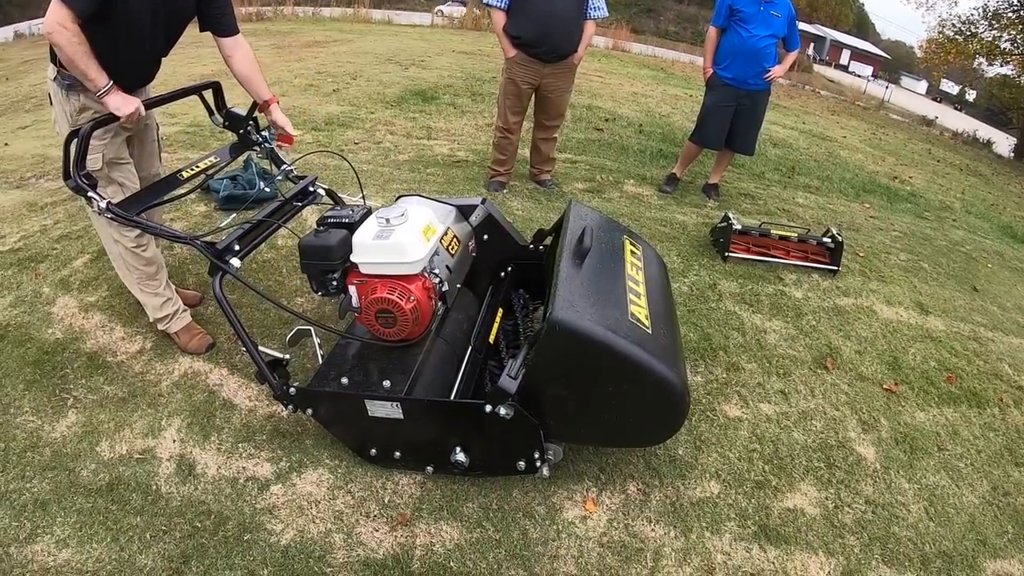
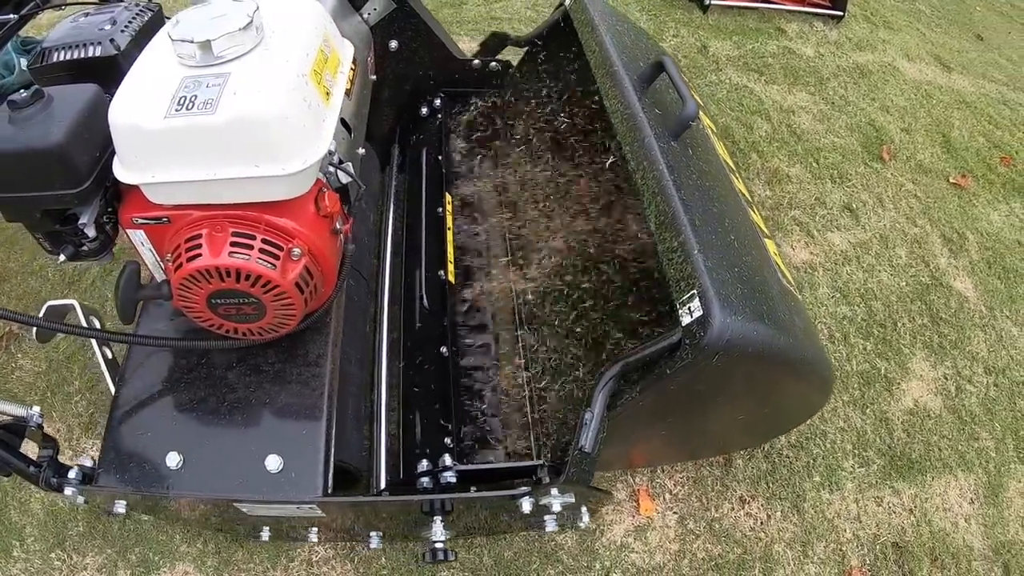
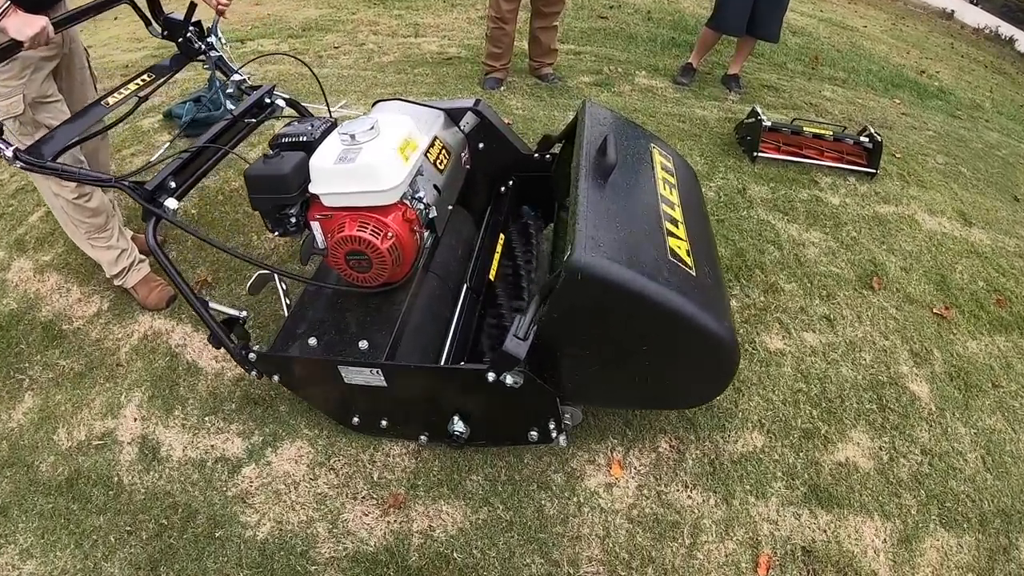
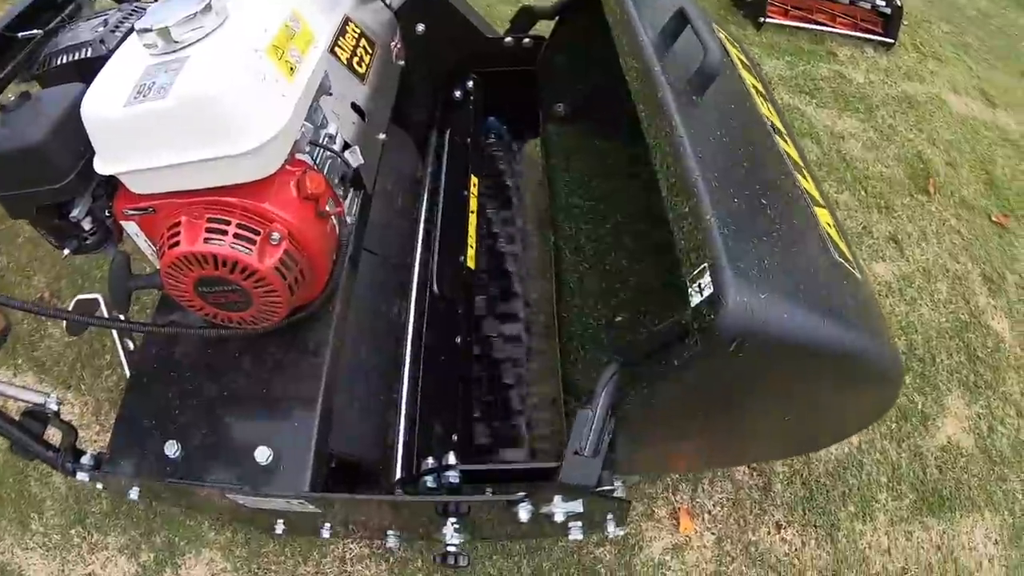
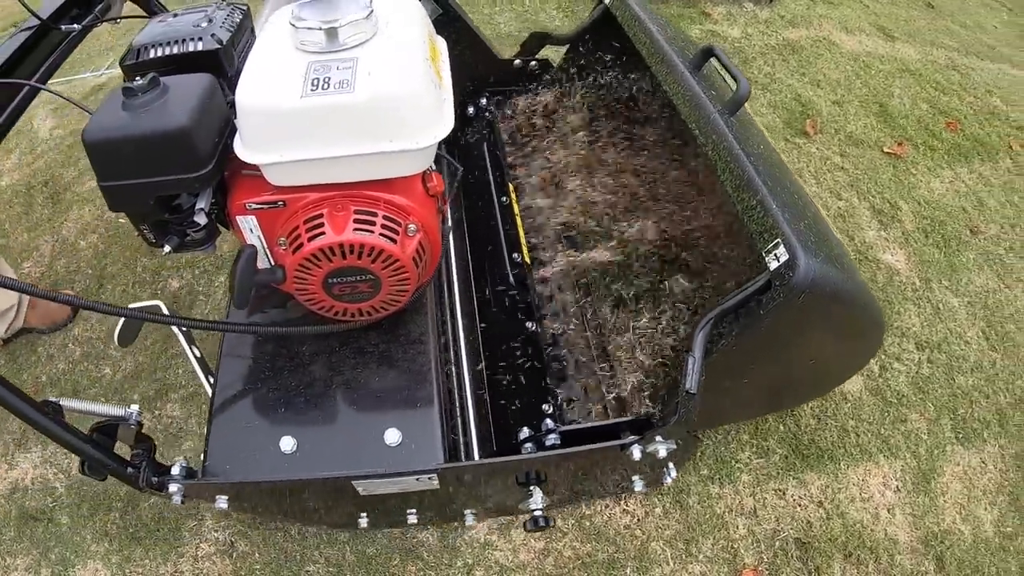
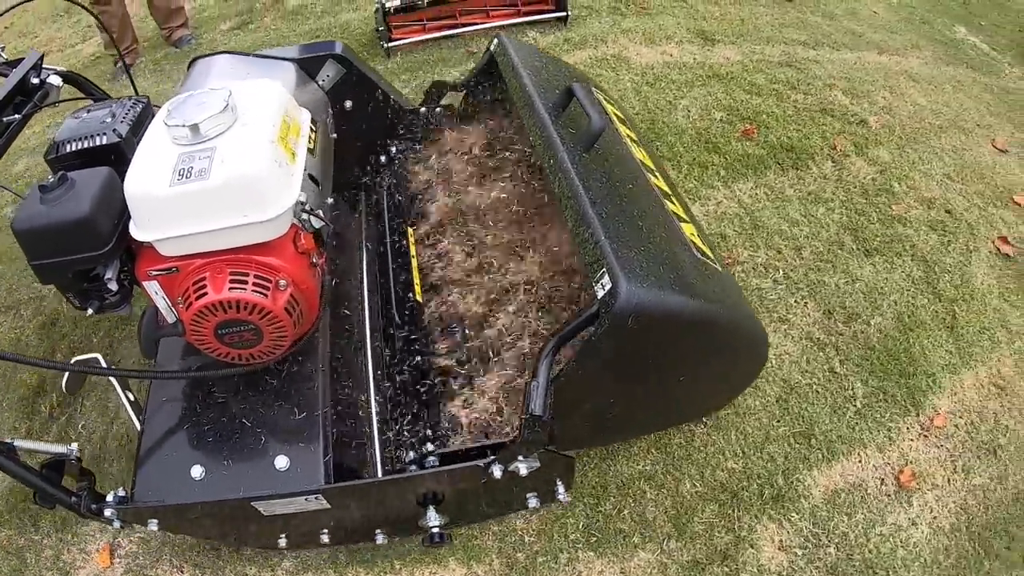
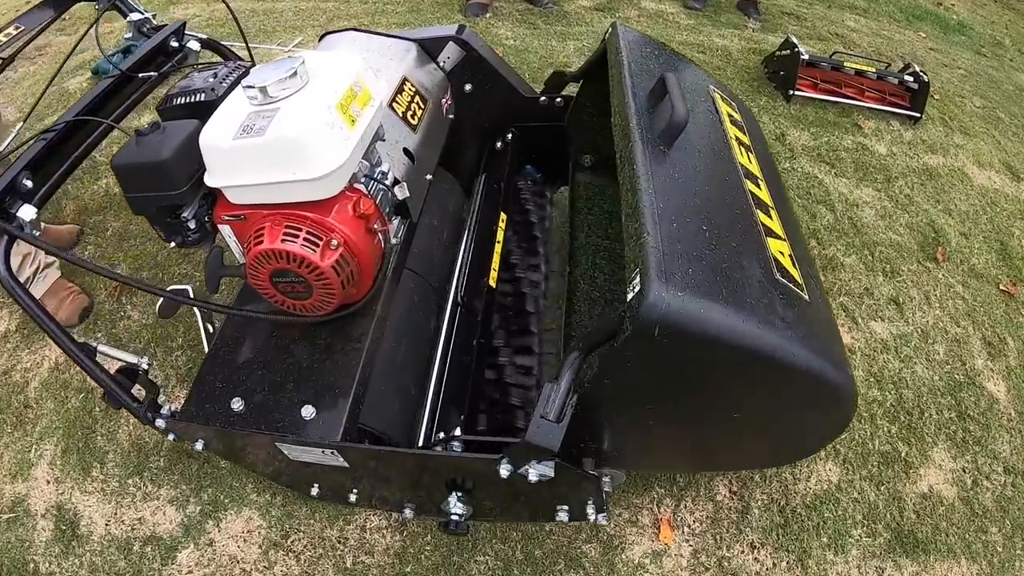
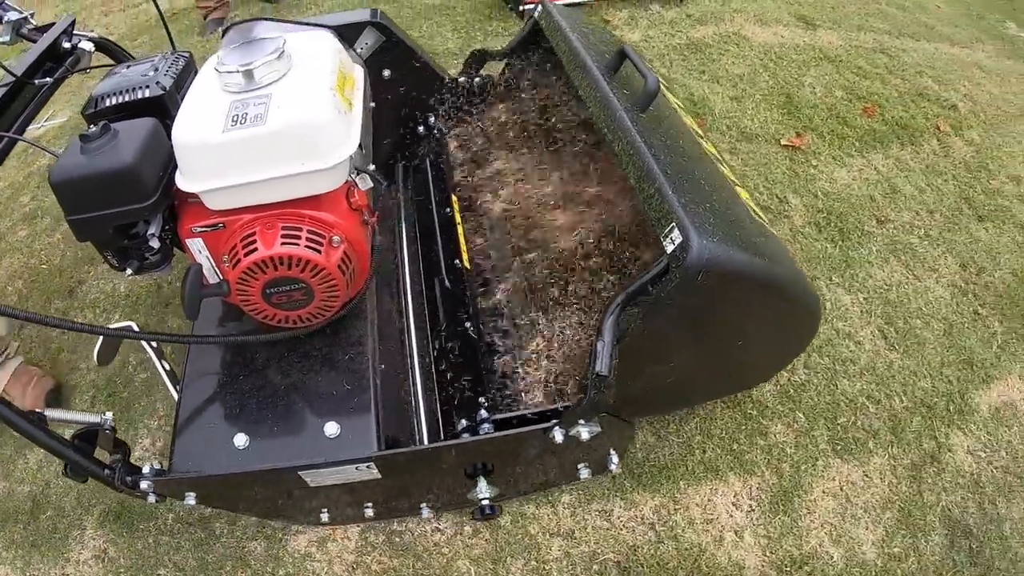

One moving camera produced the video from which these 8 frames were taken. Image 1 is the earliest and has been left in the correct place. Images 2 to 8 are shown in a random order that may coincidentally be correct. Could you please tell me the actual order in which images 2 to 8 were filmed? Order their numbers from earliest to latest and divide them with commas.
3, 7, 4, 2, 5, 8, 6
